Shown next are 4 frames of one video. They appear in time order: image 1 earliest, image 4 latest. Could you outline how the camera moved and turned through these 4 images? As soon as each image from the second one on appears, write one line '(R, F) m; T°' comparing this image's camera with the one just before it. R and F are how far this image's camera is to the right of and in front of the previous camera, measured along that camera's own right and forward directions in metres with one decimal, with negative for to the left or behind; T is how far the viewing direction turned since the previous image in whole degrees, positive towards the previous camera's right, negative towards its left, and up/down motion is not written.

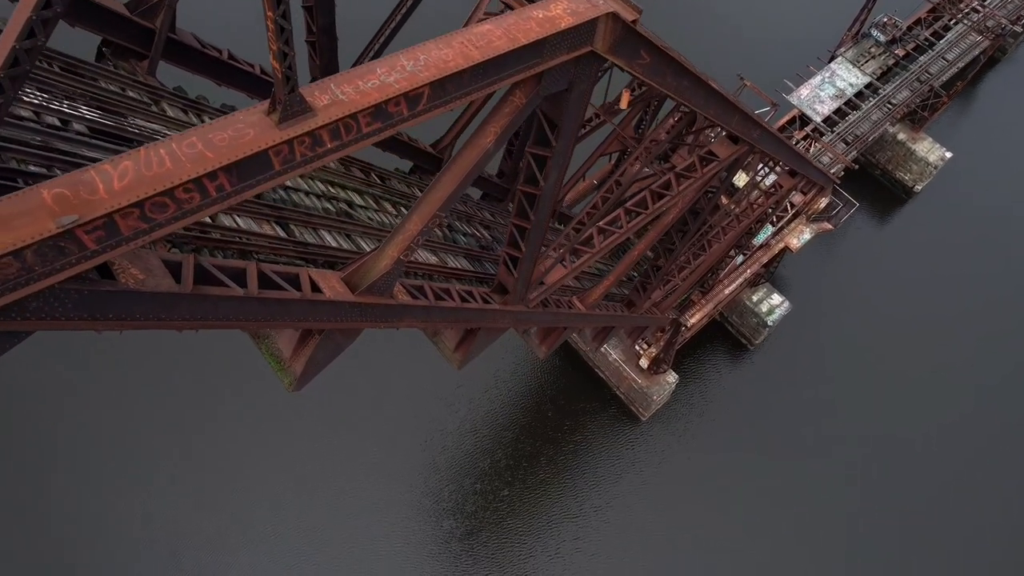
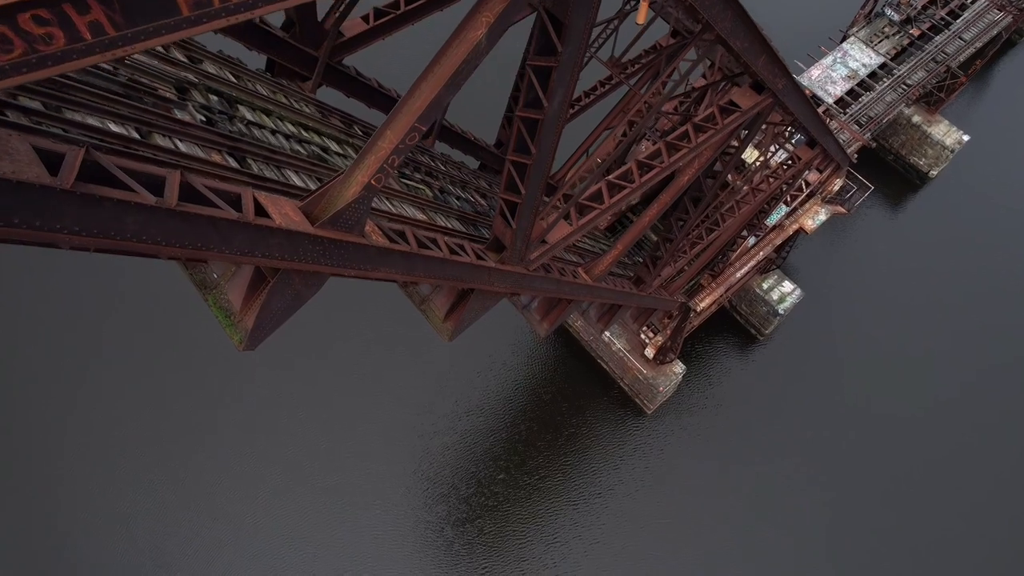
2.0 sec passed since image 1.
(0.0, +1.2) m; 0°
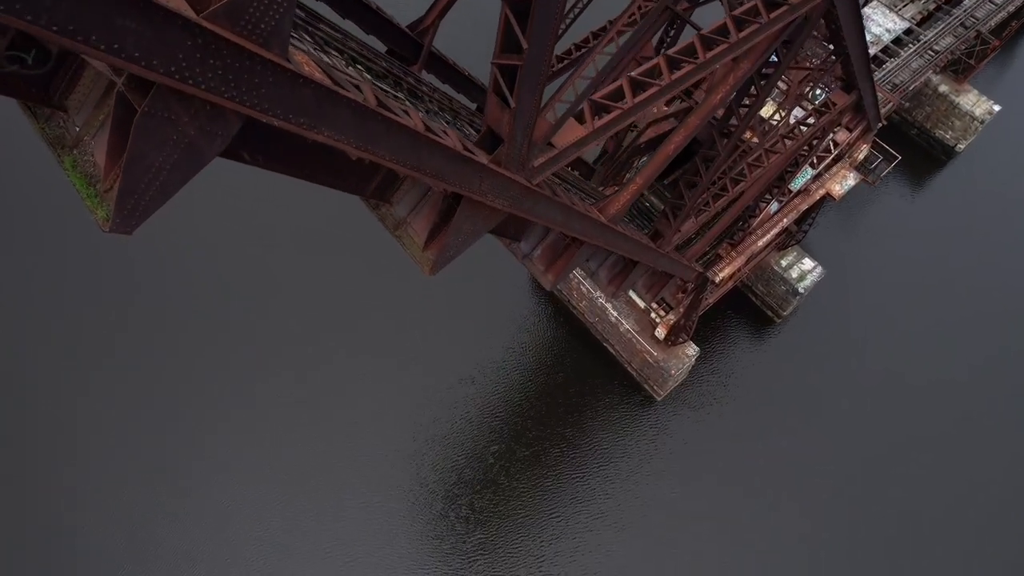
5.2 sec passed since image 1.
(0.0, +1.9) m; 0°
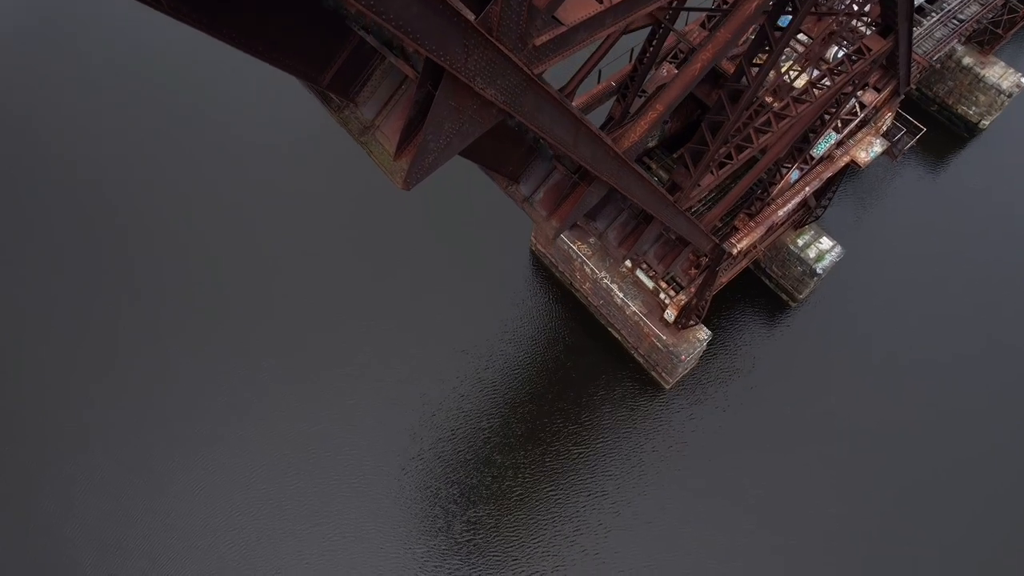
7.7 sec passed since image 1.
(0.0, +1.6) m; 0°
